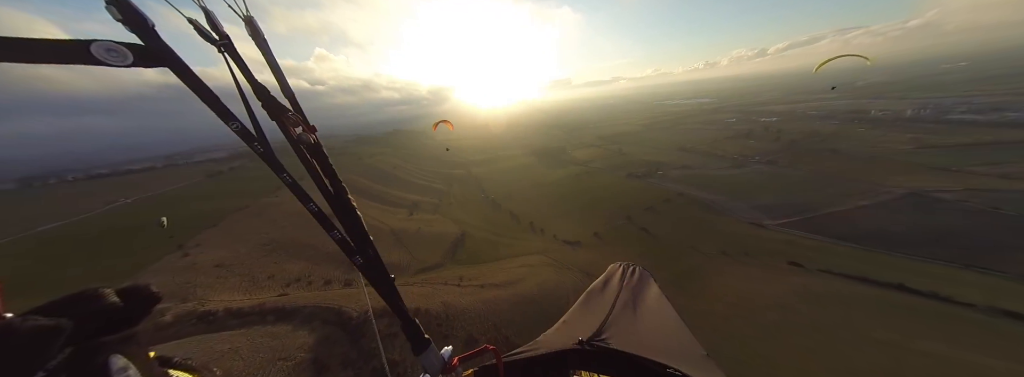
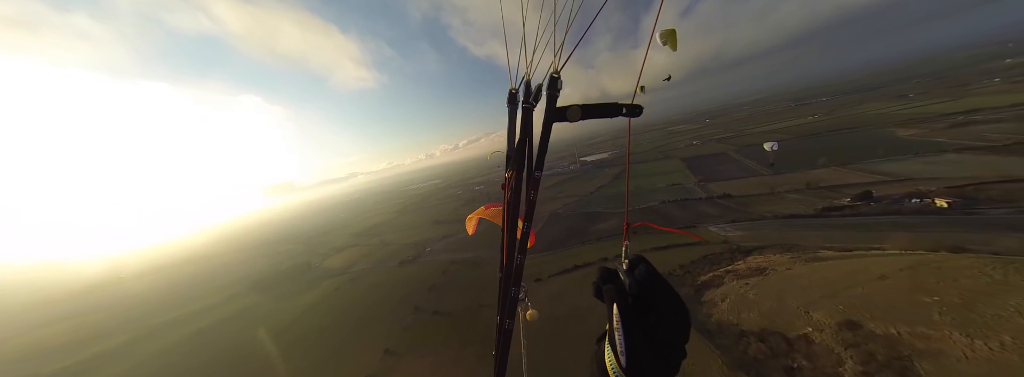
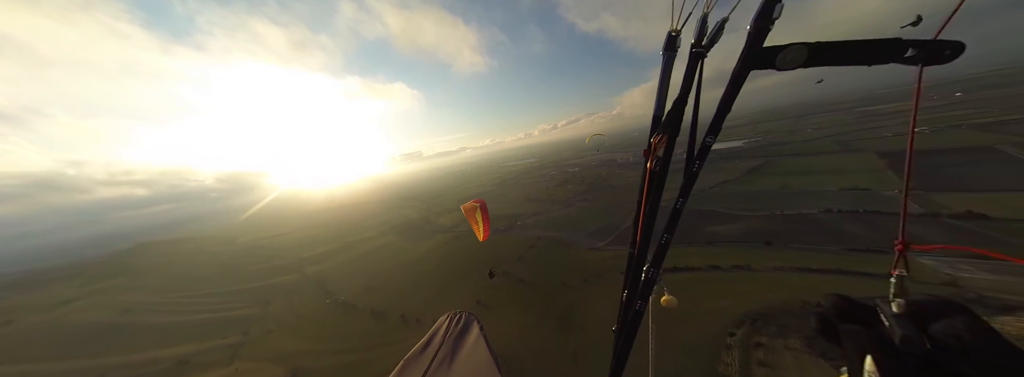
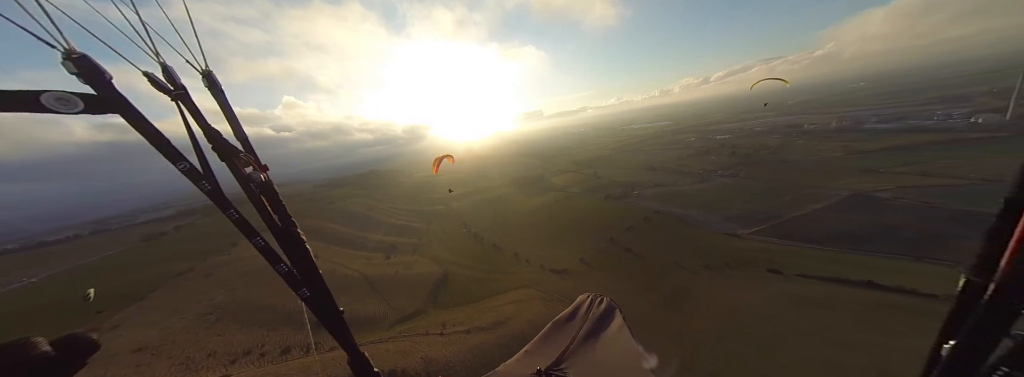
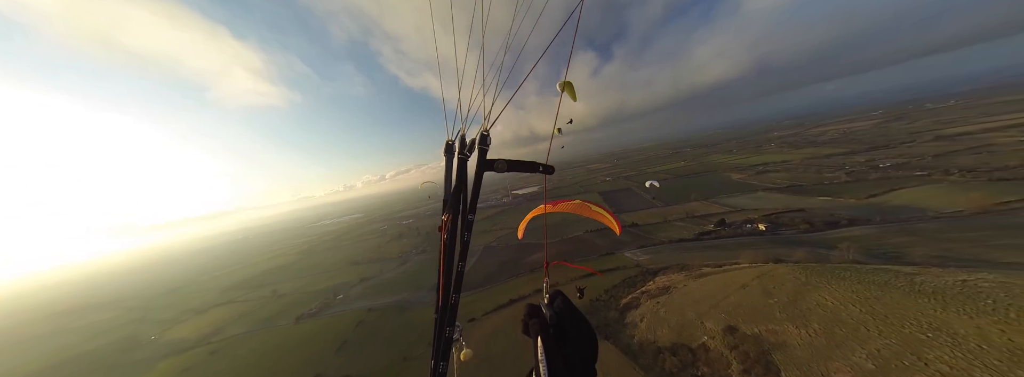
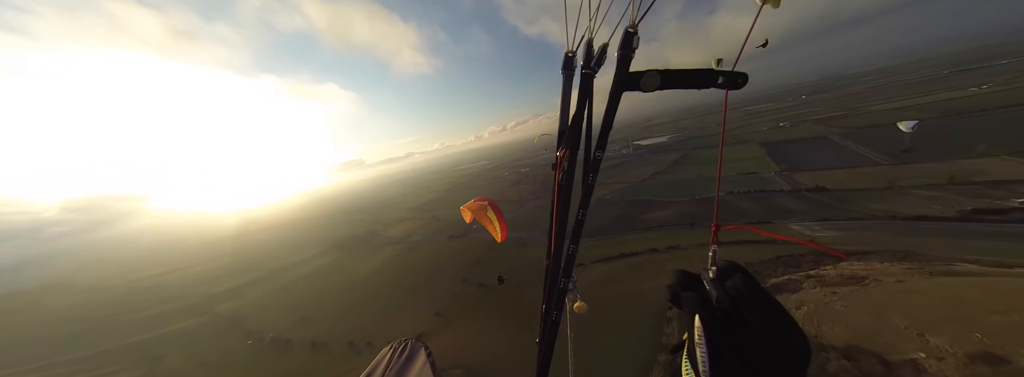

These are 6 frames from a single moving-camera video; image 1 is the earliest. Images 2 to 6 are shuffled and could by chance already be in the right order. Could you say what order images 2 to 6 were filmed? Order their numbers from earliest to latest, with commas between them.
4, 3, 6, 2, 5
